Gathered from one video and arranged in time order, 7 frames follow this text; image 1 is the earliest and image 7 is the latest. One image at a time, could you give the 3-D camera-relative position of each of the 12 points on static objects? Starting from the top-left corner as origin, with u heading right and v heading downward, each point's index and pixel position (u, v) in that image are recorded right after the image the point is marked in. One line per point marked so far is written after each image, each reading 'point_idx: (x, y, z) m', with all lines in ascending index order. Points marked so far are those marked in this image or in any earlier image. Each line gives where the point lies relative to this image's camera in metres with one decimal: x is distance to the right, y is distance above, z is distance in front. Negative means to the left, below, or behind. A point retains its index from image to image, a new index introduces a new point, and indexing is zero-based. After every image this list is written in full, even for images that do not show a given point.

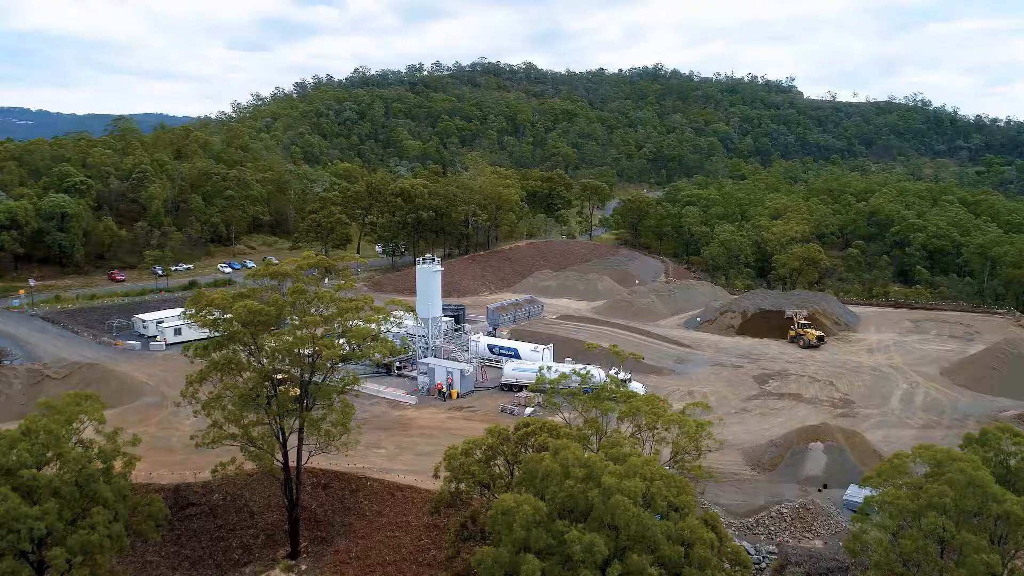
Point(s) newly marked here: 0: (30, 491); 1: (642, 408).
0: (-9.1, -3.9, +14.4) m
1: (+2.5, -2.3, +14.8) m
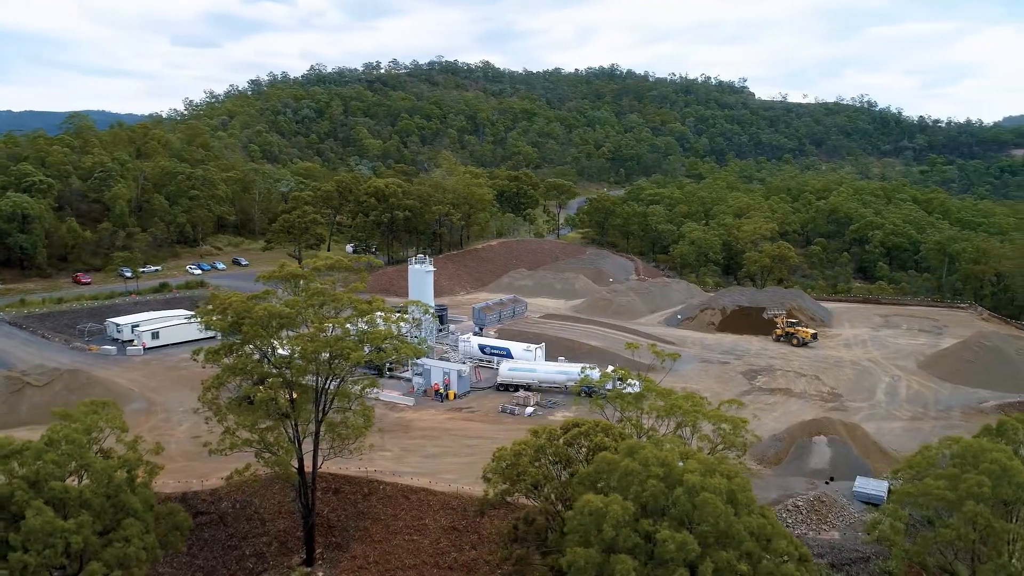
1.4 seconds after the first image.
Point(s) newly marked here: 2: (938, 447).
0: (-8.2, -3.9, +13.9) m
1: (+3.3, -2.3, +14.9) m
2: (+8.9, -3.3, +15.7) m
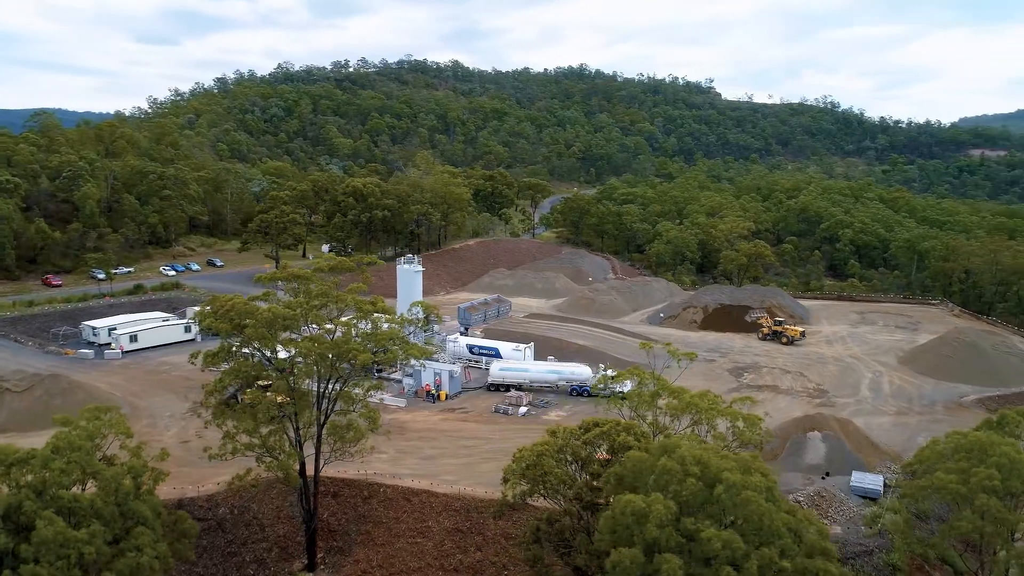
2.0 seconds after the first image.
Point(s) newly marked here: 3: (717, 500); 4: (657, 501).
0: (-7.8, -4.0, +13.5) m
1: (+3.7, -2.3, +15.0) m
2: (+9.2, -3.2, +16.0) m
3: (+2.8, -2.9, +10.3) m
4: (+2.0, -2.9, +10.2) m
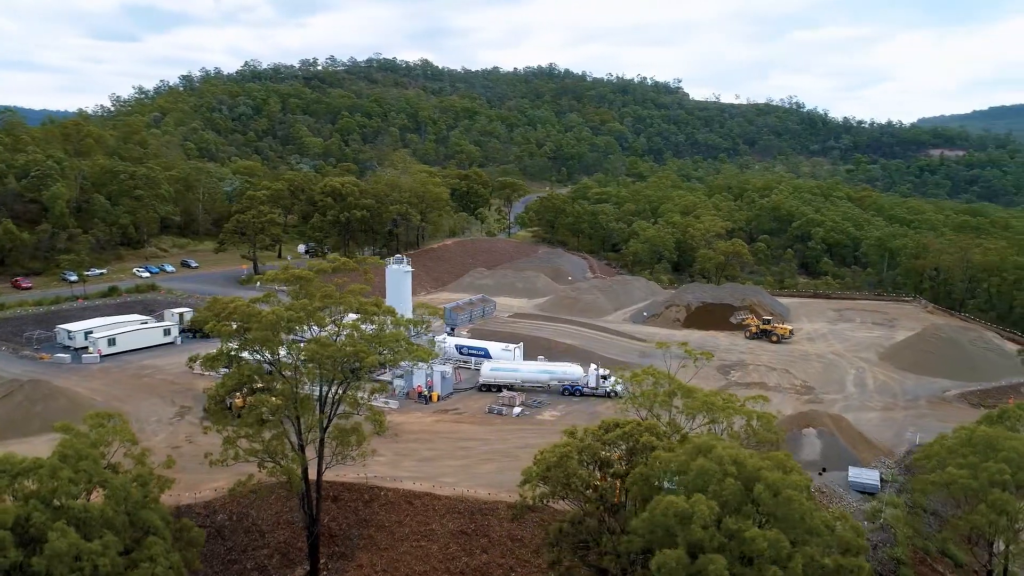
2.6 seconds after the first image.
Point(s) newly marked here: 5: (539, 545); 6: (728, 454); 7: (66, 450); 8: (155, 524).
0: (-7.4, -4.0, +13.0) m
1: (+4.0, -2.3, +15.0) m
2: (+9.5, -3.2, +16.3) m
3: (+3.3, -2.9, +10.3) m
4: (+2.5, -2.9, +10.1) m
5: (+0.7, -6.7, +19.8) m
6: (+3.1, -2.4, +11.0) m
7: (-8.0, -2.9, +13.7) m
8: (-6.6, -4.4, +14.1) m
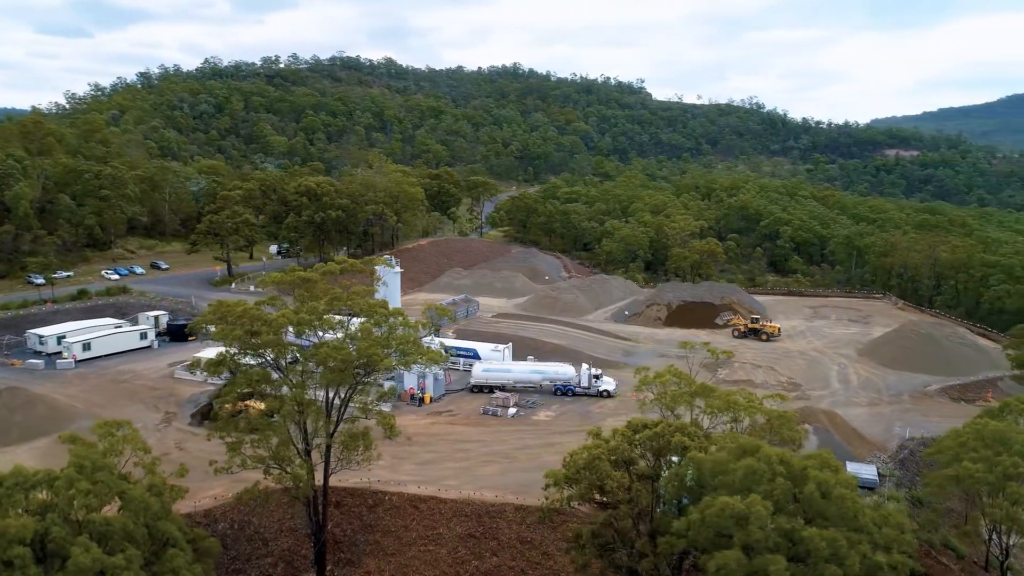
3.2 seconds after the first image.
0: (-6.8, -4.1, +12.6) m
1: (+4.5, -2.3, +15.1) m
2: (+9.9, -3.2, +16.6) m
3: (+4.0, -2.9, +10.3) m
4: (+3.2, -2.9, +10.2) m
5: (+0.9, -6.7, +19.7) m
6: (+3.8, -2.4, +11.0) m
7: (-7.5, -3.0, +13.2) m
8: (-6.1, -4.4, +13.7) m
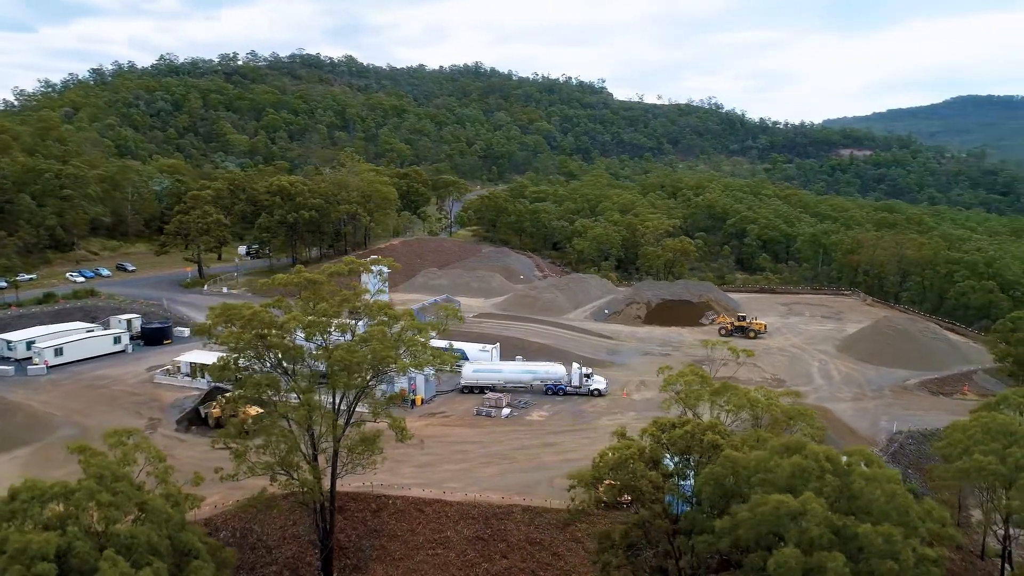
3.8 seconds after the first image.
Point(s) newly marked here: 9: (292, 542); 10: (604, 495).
0: (-6.2, -4.2, +12.1) m
1: (+4.9, -2.3, +15.2) m
2: (+10.2, -3.1, +17.0) m
3: (+4.7, -2.8, +10.5) m
4: (+3.9, -2.9, +10.2) m
5: (+1.2, -6.7, +19.6) m
6: (+4.5, -2.4, +11.1) m
7: (-6.9, -3.1, +12.7) m
8: (-5.5, -4.5, +13.2) m
9: (-5.8, -6.7, +20.0) m
10: (+1.7, -3.8, +14.0) m
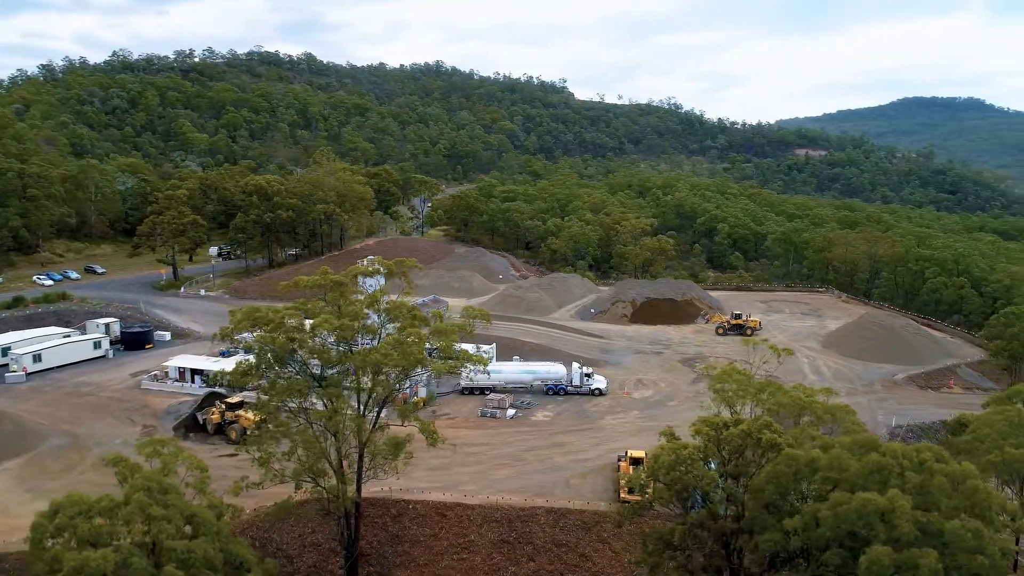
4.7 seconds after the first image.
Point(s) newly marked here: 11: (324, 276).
0: (-5.1, -4.3, +11.6) m
1: (+5.8, -2.2, +15.4) m
2: (+11.0, -3.0, +17.4) m
3: (+5.9, -2.8, +10.6) m
4: (+5.1, -2.8, +10.3) m
5: (+1.9, -6.7, +19.6) m
6: (+5.6, -2.4, +11.2) m
7: (-5.8, -3.2, +12.2) m
8: (-4.5, -4.6, +12.8) m
9: (-5.1, -6.7, +19.5) m
10: (+2.7, -3.8, +13.9) m
11: (-4.9, +0.3, +18.7) m
